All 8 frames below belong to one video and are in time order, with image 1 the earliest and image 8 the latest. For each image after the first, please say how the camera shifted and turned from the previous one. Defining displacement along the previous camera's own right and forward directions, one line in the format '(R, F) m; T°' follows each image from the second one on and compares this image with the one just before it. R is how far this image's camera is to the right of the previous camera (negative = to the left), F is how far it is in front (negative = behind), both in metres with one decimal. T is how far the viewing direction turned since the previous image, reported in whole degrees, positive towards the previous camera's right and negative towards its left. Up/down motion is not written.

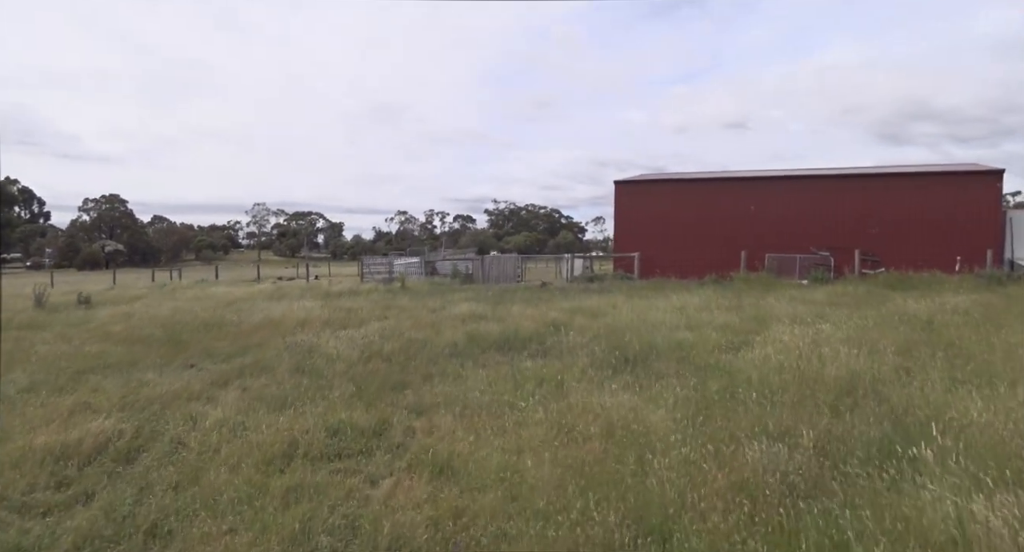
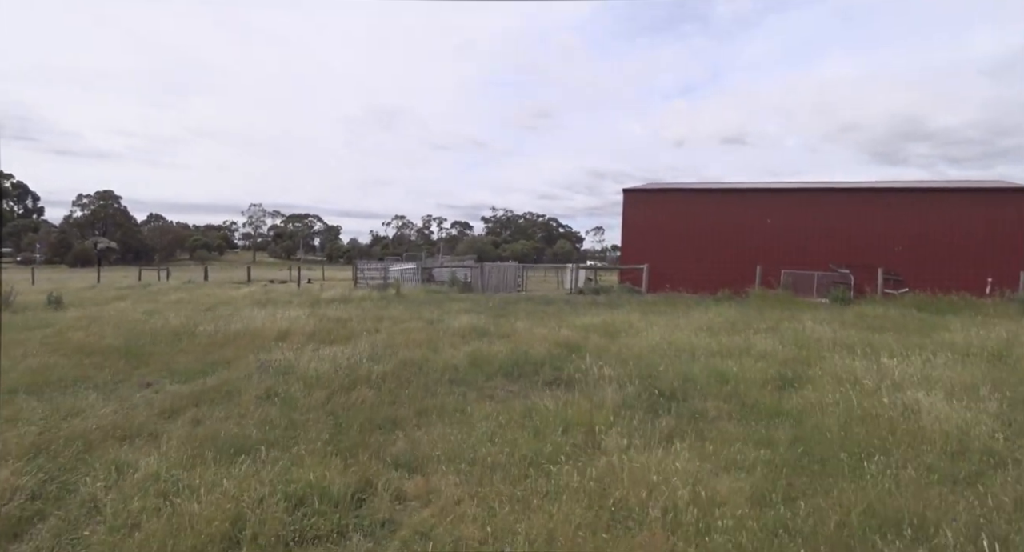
(-0.2, +1.0) m; 0°
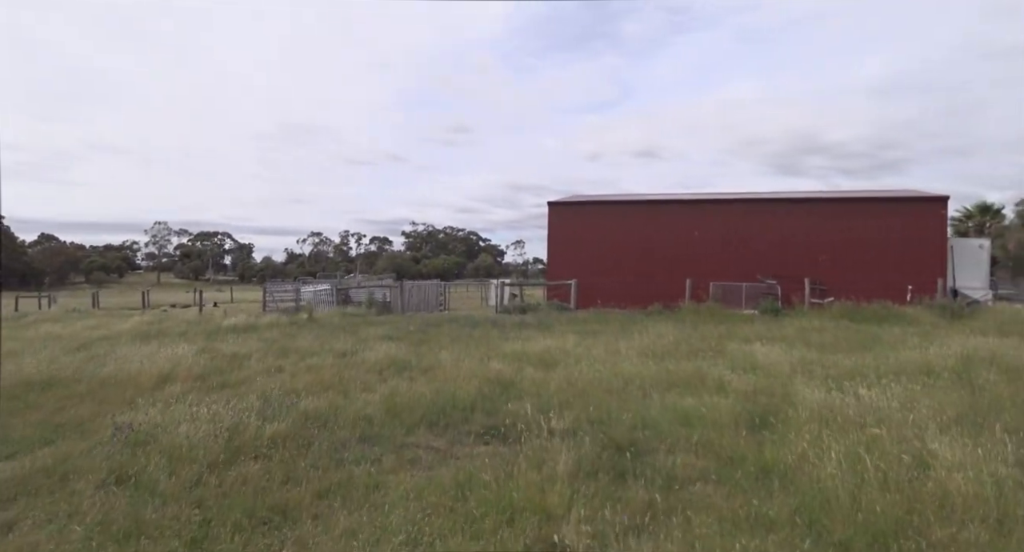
(0.0, +0.9) m; +7°
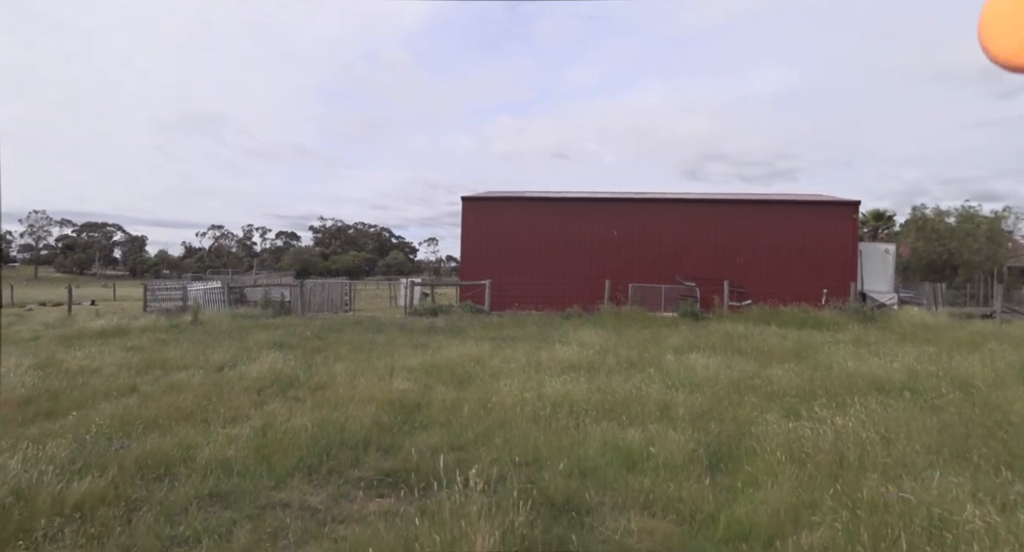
(+0.1, +1.0) m; +8°
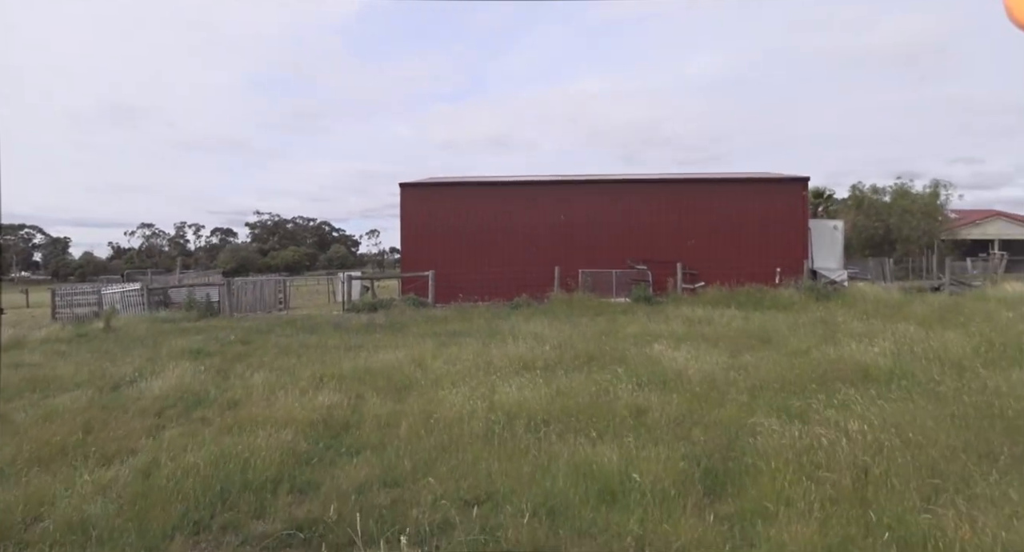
(0.0, +0.8) m; +5°
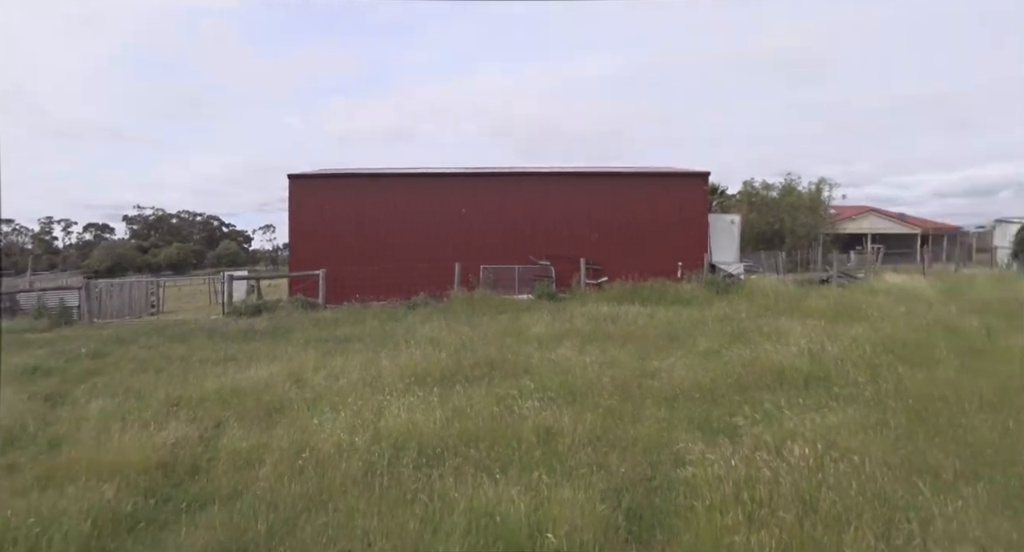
(+0.1, +0.6) m; +9°
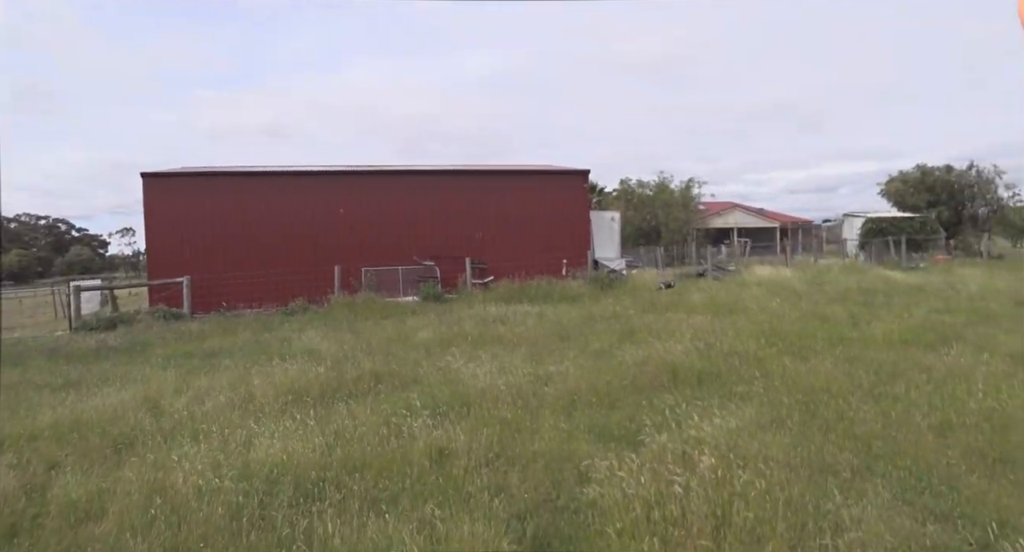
(0.0, +0.3) m; +10°
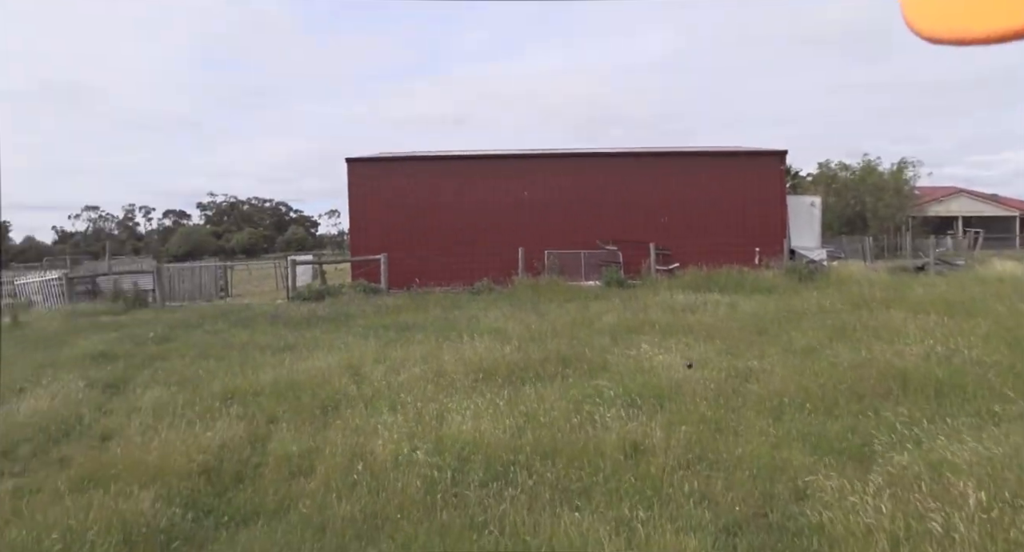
(-0.2, +0.2) m; -16°
